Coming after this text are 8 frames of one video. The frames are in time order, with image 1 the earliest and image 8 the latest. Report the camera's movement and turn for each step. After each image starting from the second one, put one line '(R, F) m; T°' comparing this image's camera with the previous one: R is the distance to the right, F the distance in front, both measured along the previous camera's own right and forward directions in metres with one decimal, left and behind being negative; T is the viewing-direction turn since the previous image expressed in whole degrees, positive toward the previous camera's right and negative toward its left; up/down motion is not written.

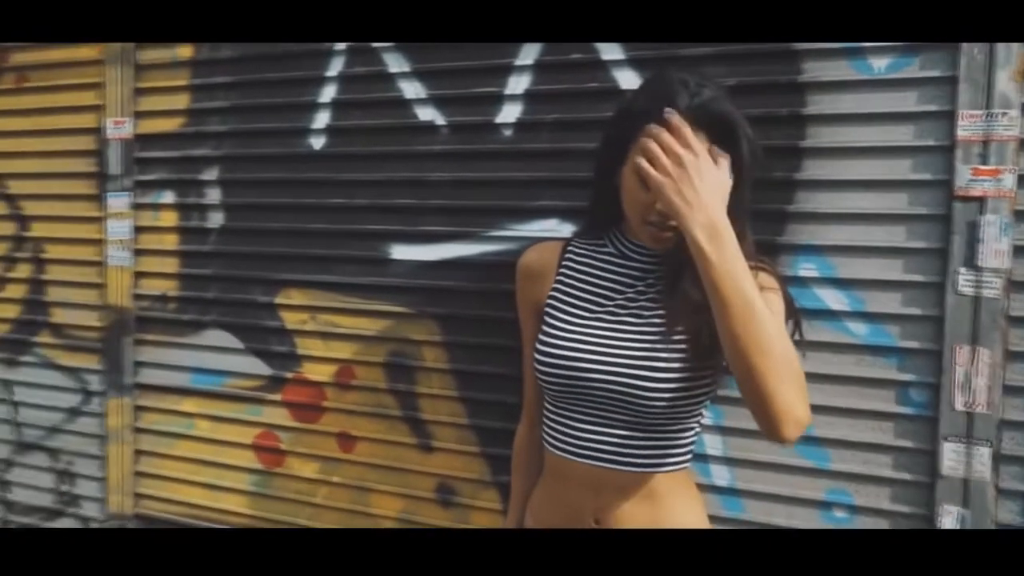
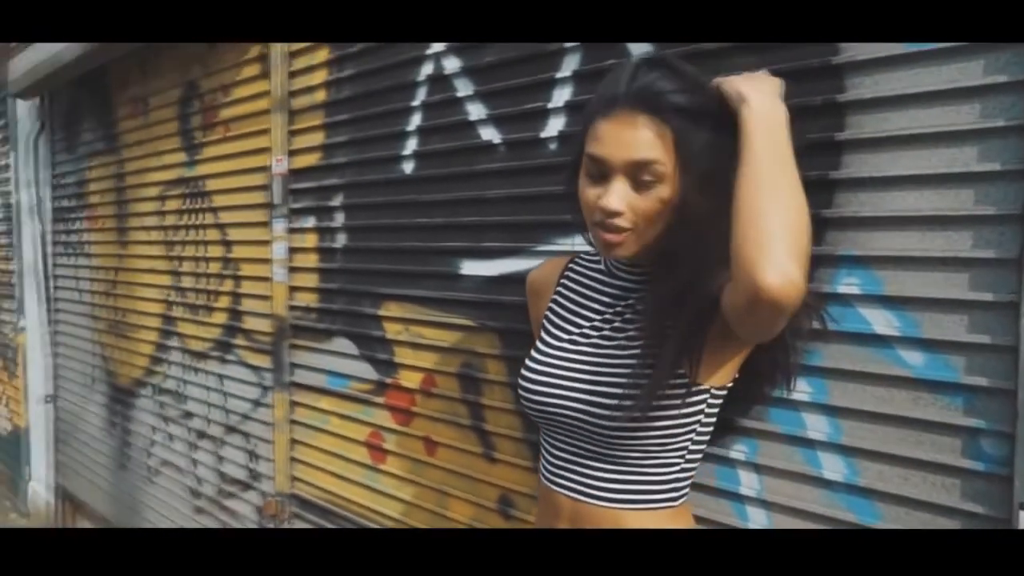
(+1.0, +0.2) m; -23°
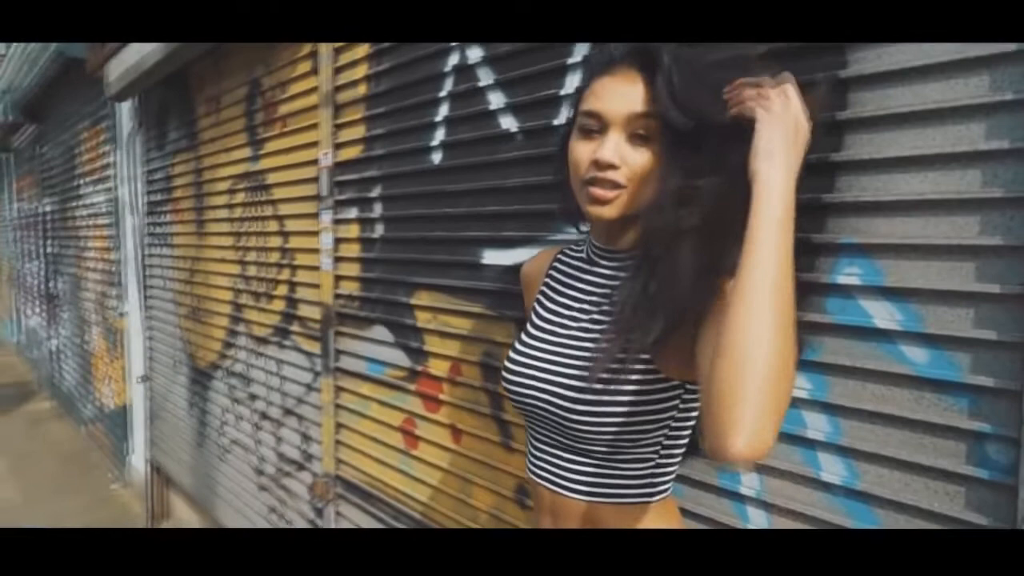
(+0.4, 0.0) m; -8°
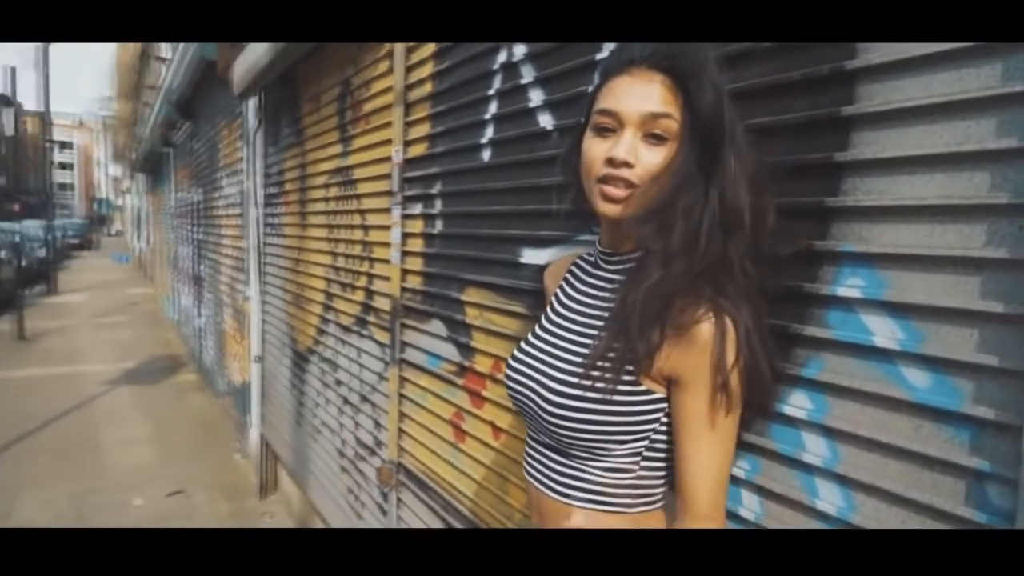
(+0.4, +0.1) m; -10°
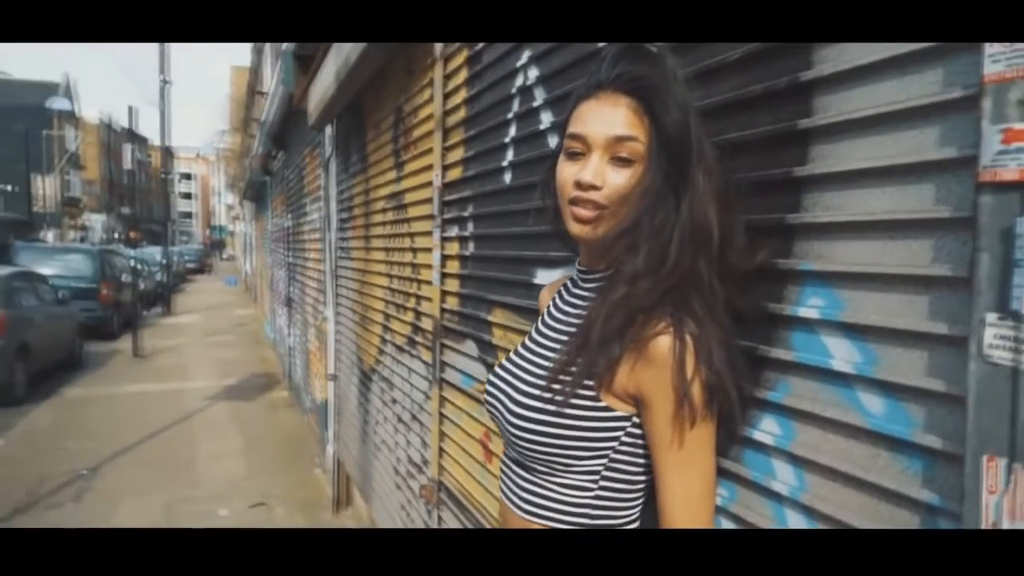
(+0.4, 0.0) m; -8°
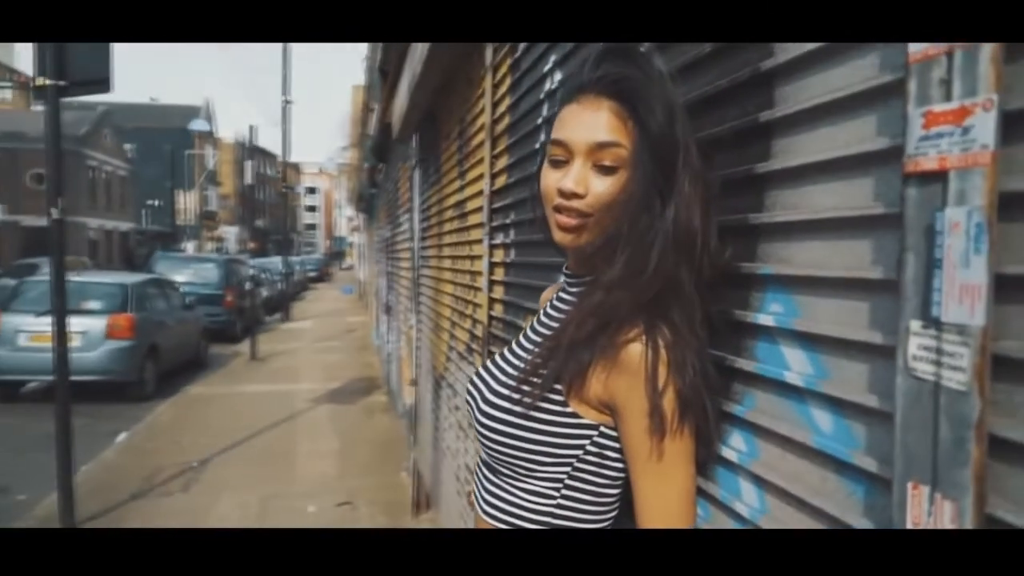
(+0.4, +0.1) m; -9°
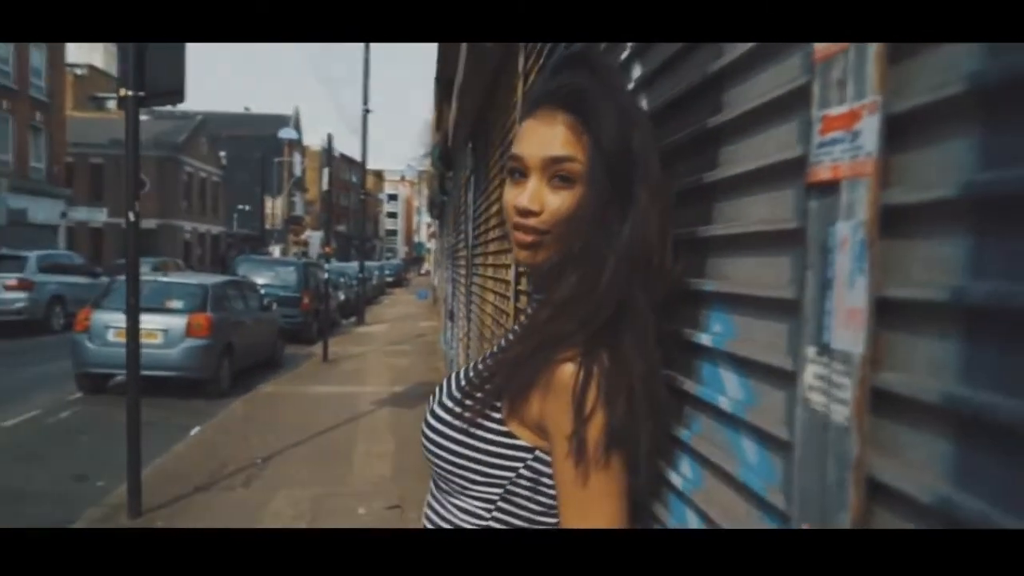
(+0.3, +0.1) m; -6°
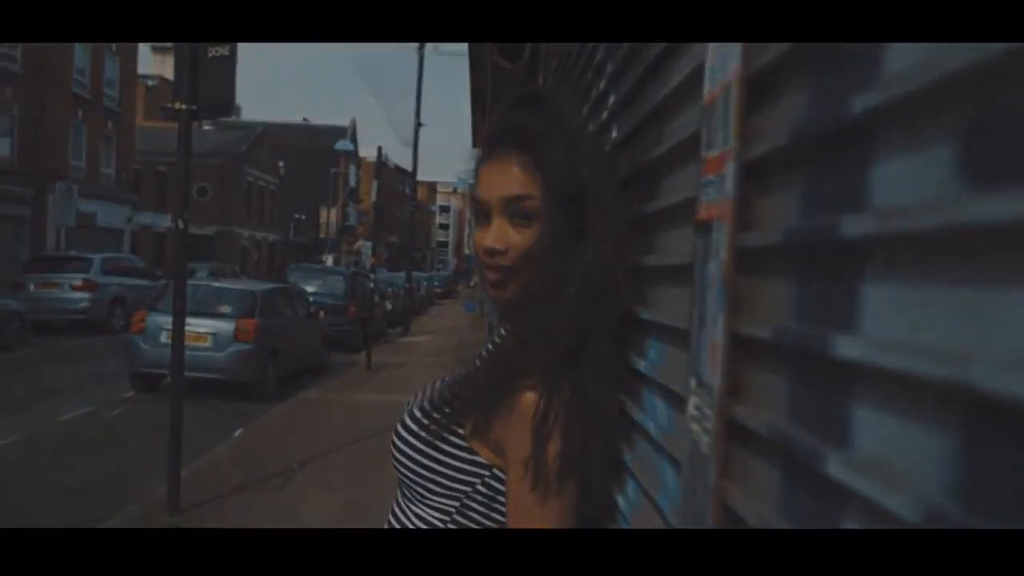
(+0.2, -0.1) m; -4°
